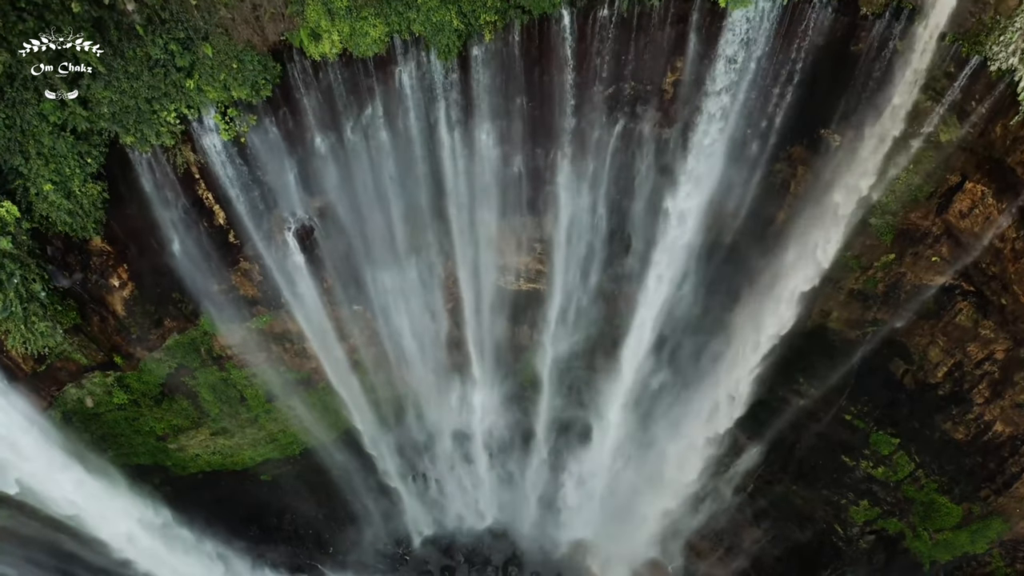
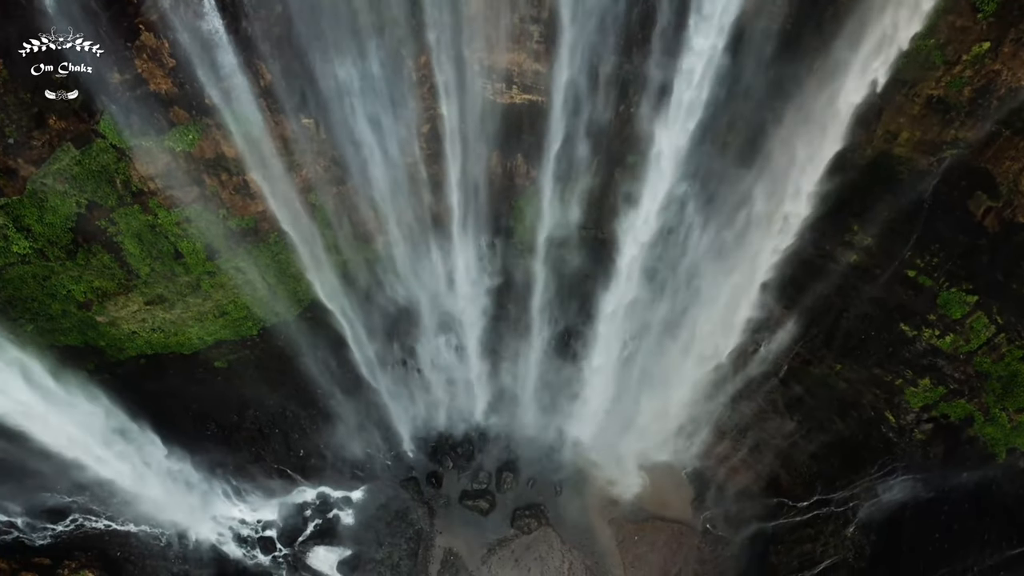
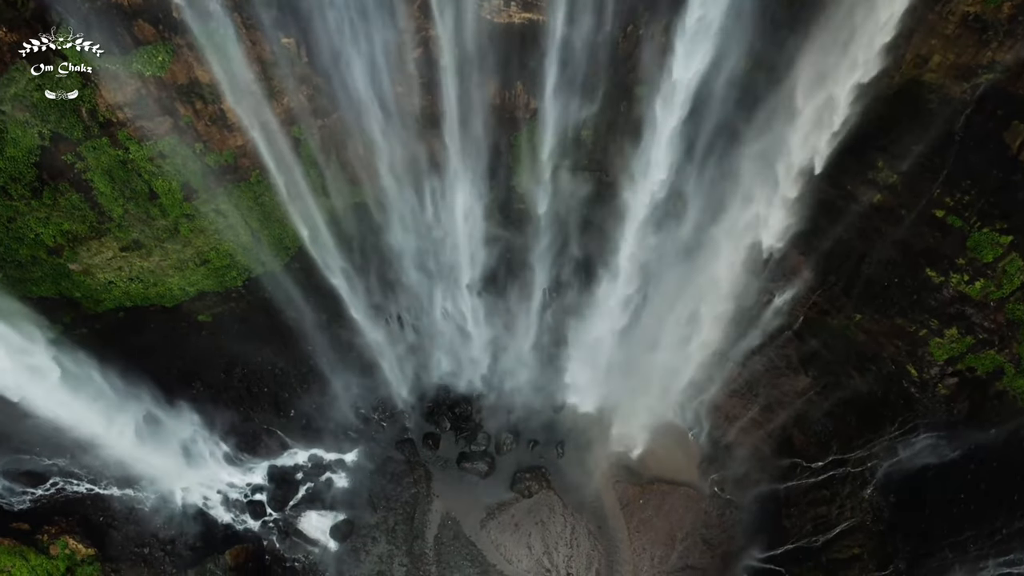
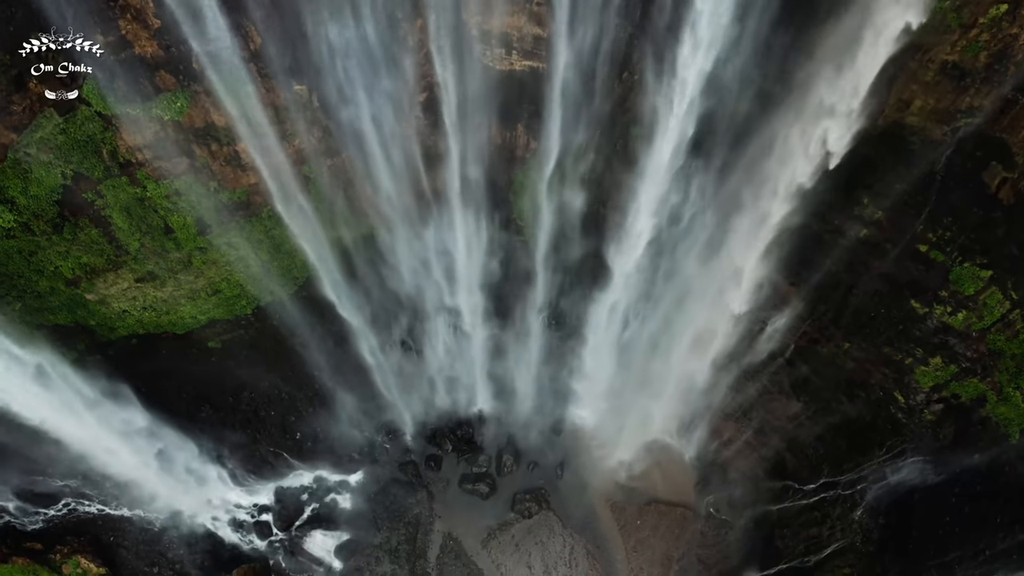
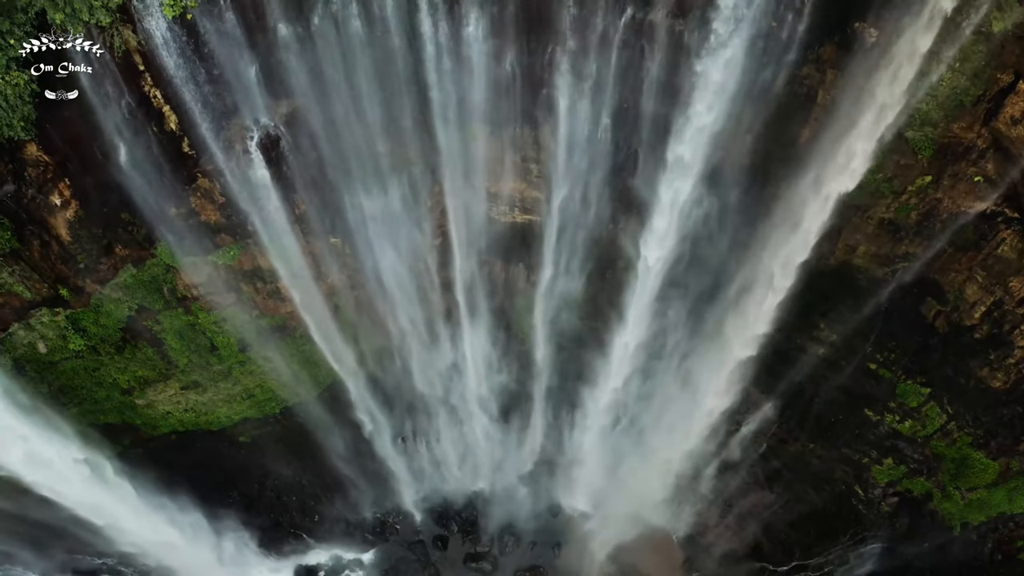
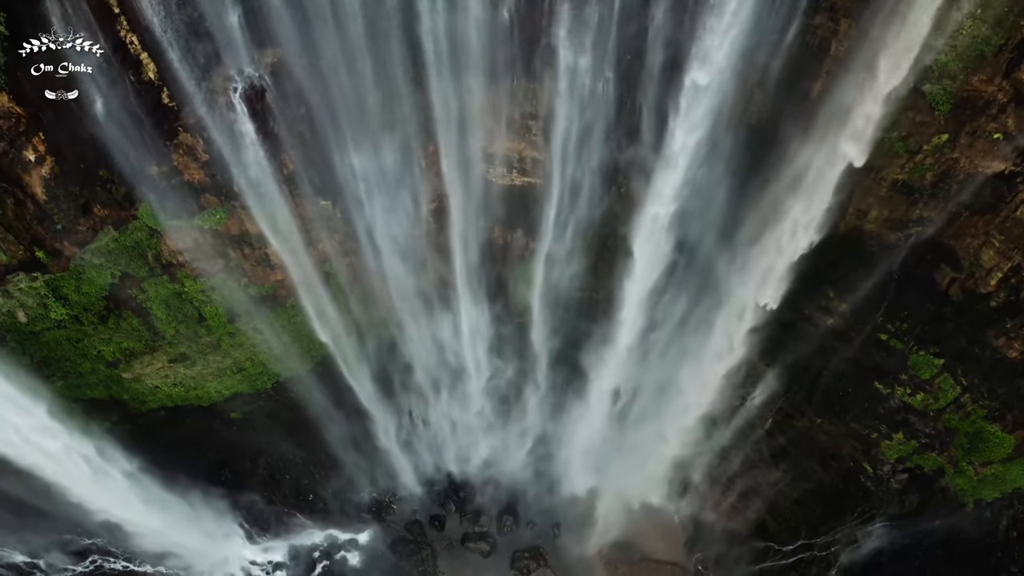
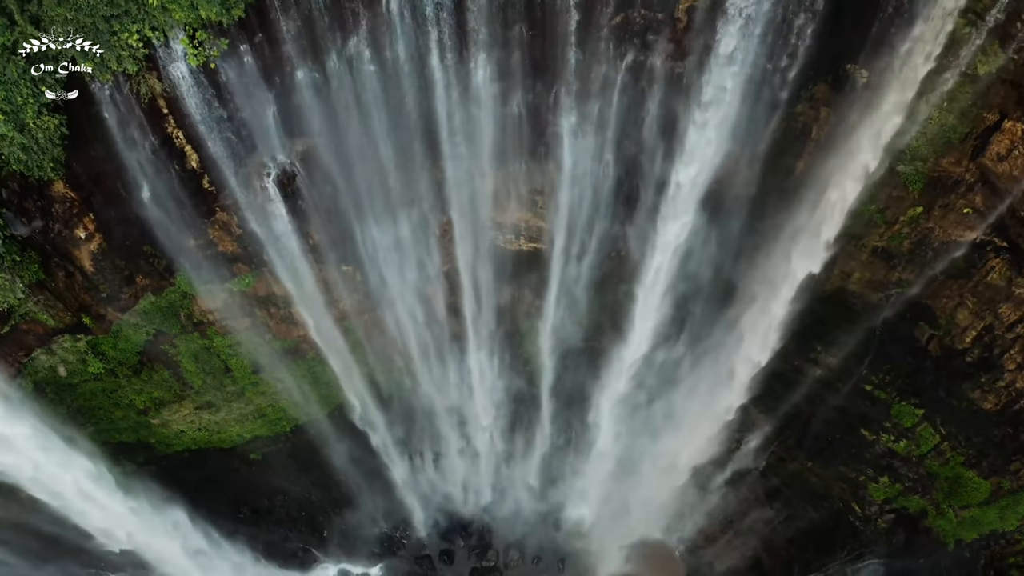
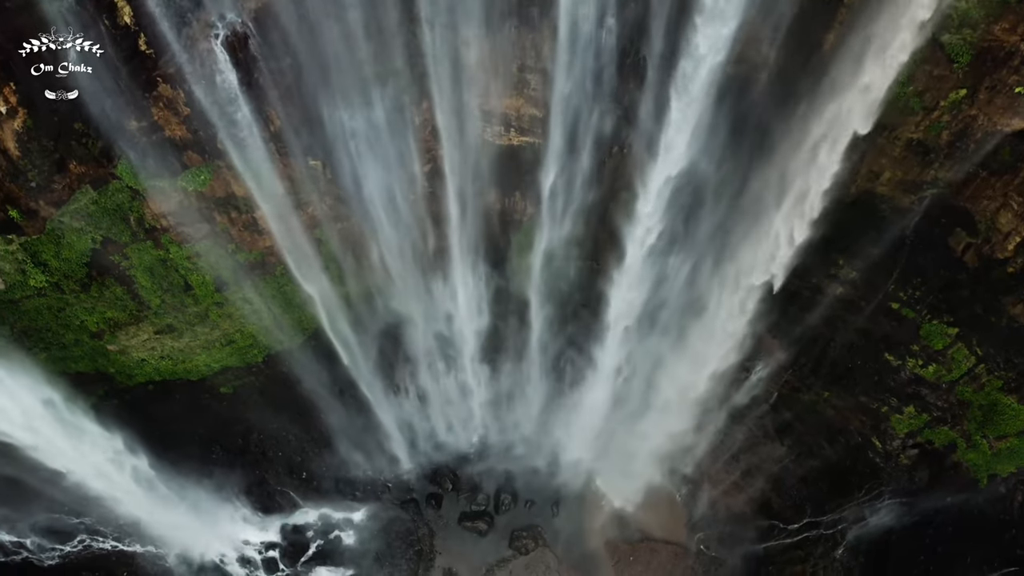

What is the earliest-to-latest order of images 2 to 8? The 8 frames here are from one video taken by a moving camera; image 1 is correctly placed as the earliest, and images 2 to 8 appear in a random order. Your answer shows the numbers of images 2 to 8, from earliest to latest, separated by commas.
7, 5, 6, 8, 2, 4, 3
